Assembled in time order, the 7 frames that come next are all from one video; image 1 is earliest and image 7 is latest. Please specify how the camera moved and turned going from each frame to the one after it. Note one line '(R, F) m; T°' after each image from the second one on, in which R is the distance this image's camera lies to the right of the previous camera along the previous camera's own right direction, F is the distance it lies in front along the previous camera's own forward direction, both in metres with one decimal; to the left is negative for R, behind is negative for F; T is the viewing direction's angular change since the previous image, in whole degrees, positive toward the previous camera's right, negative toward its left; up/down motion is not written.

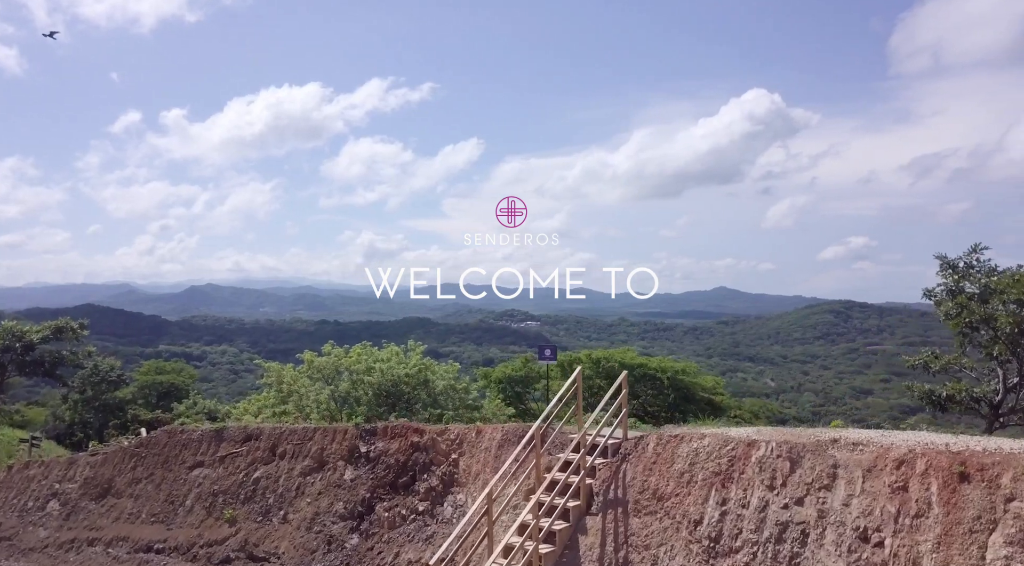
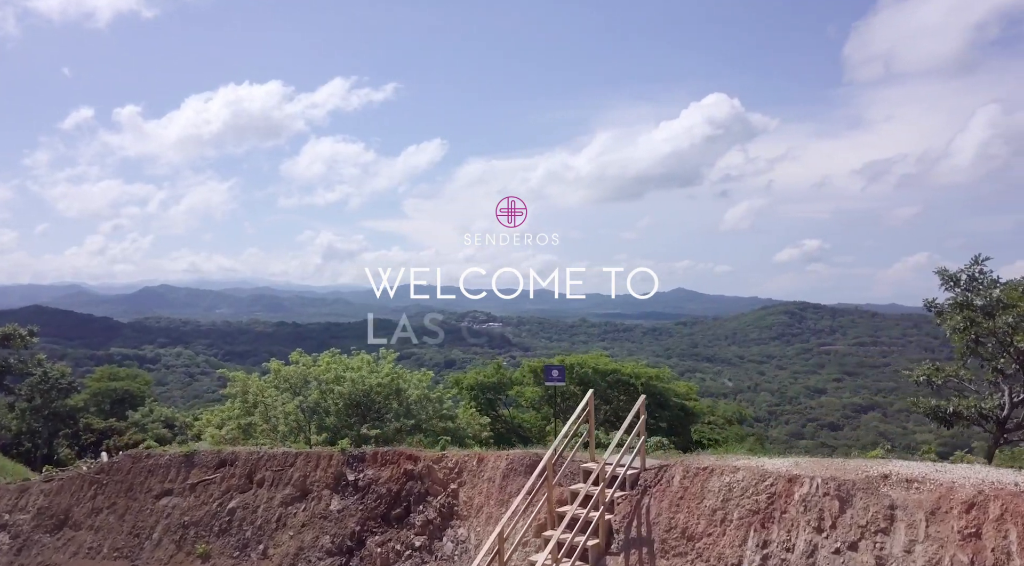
(-0.3, +0.4) m; +3°
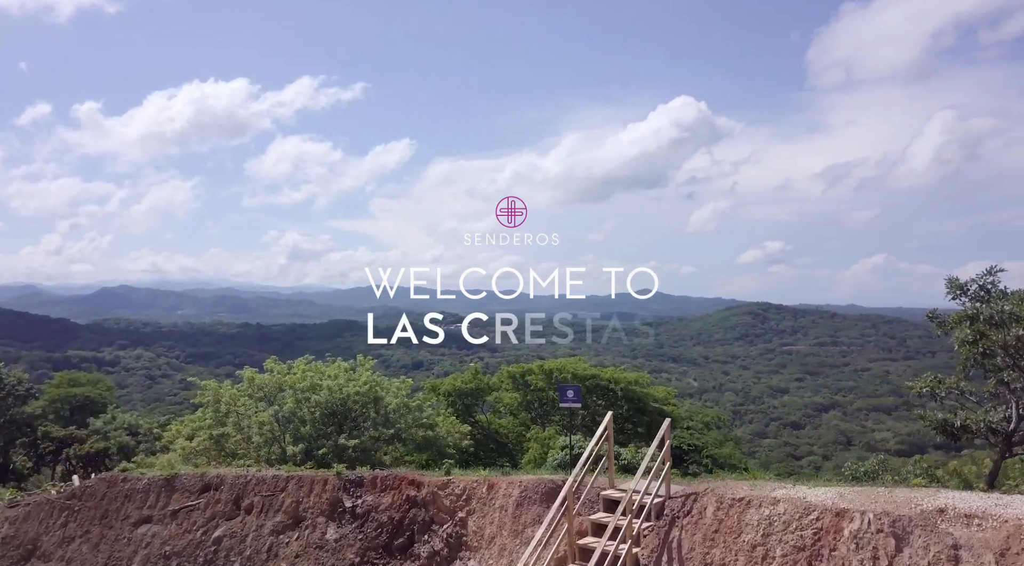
(-0.2, +0.3) m; +2°
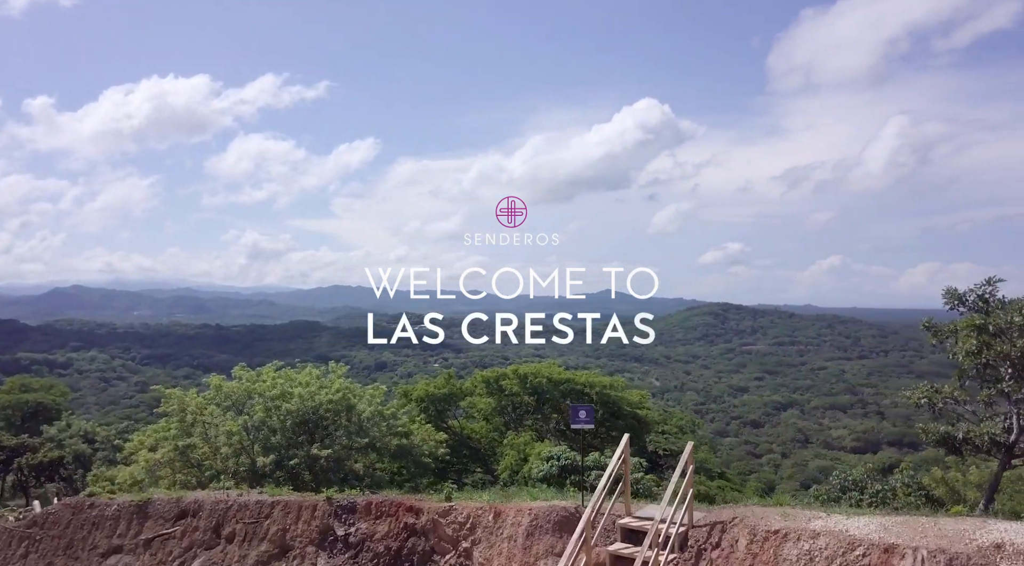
(-0.2, +0.3) m; +3°
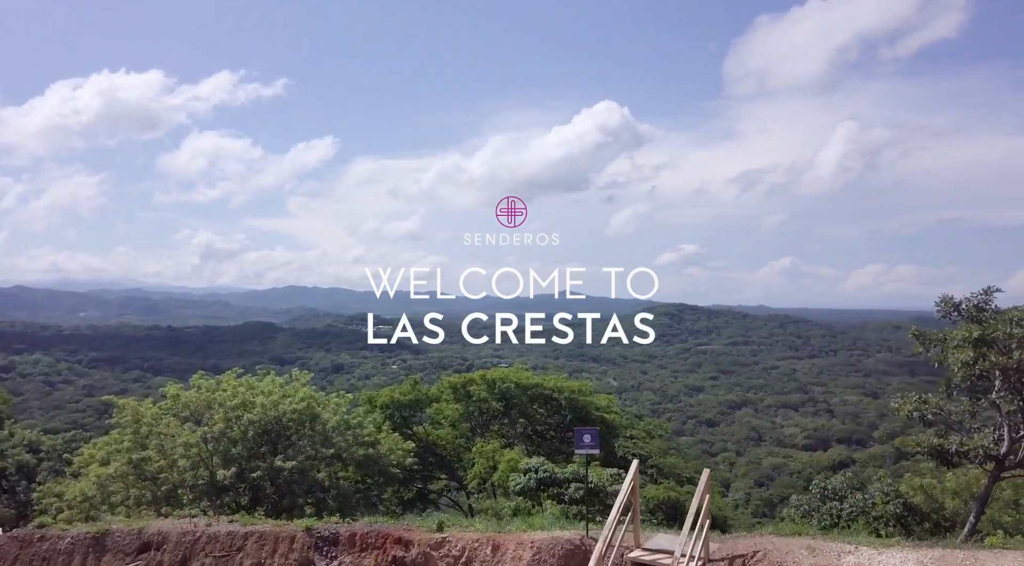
(-0.2, +0.3) m; +3°
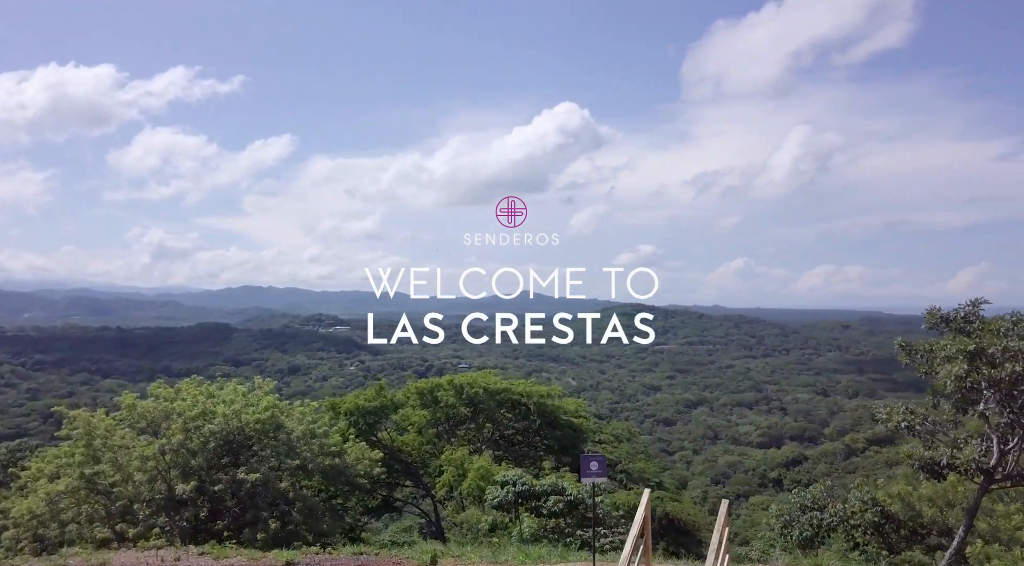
(-0.2, +0.3) m; +3°
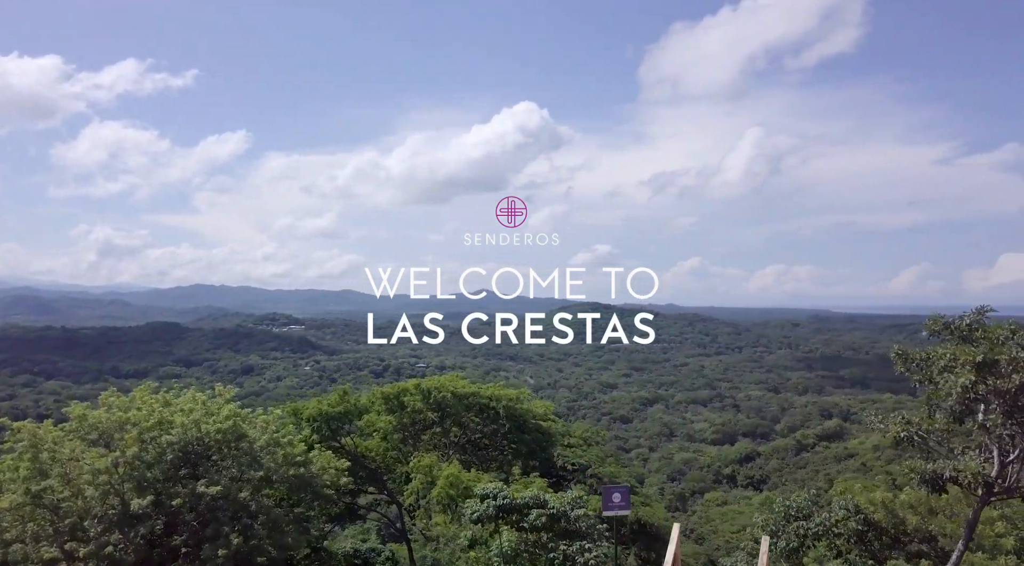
(-0.2, +0.4) m; +3°
